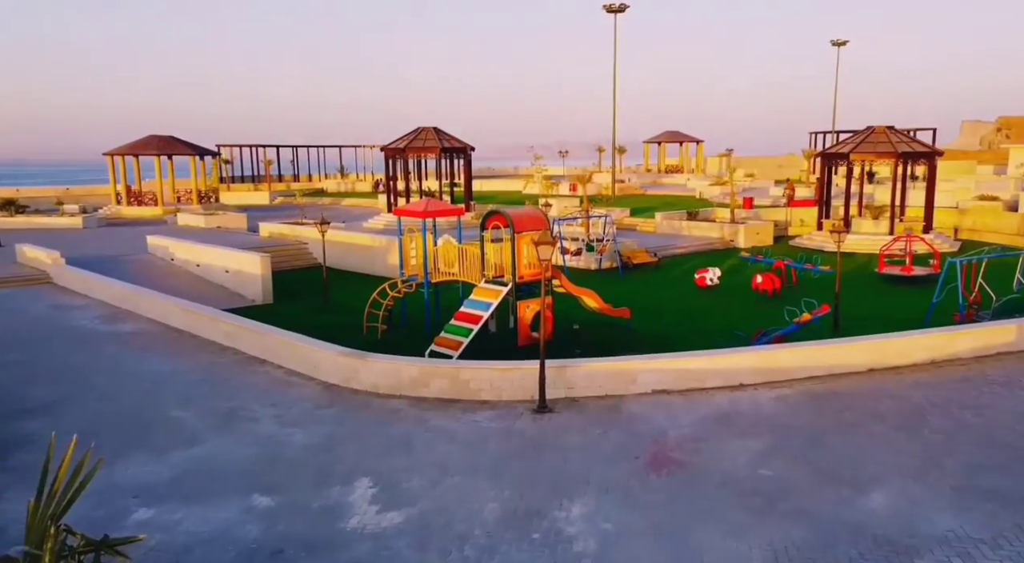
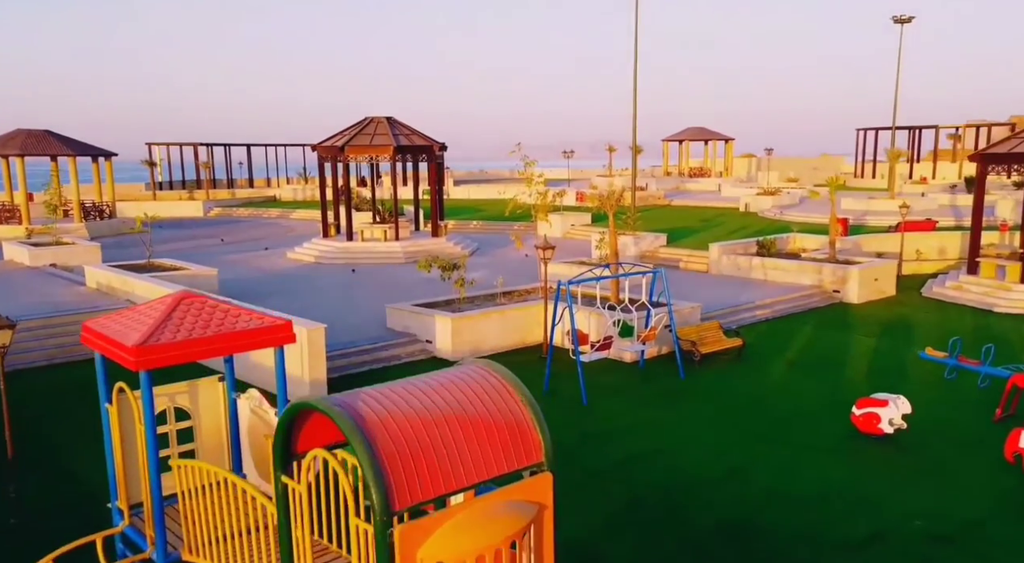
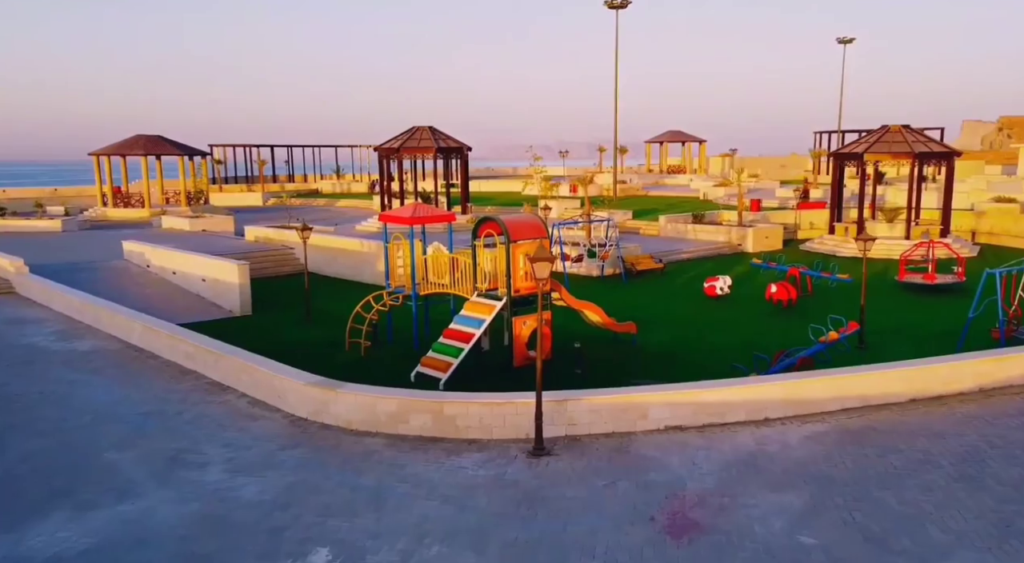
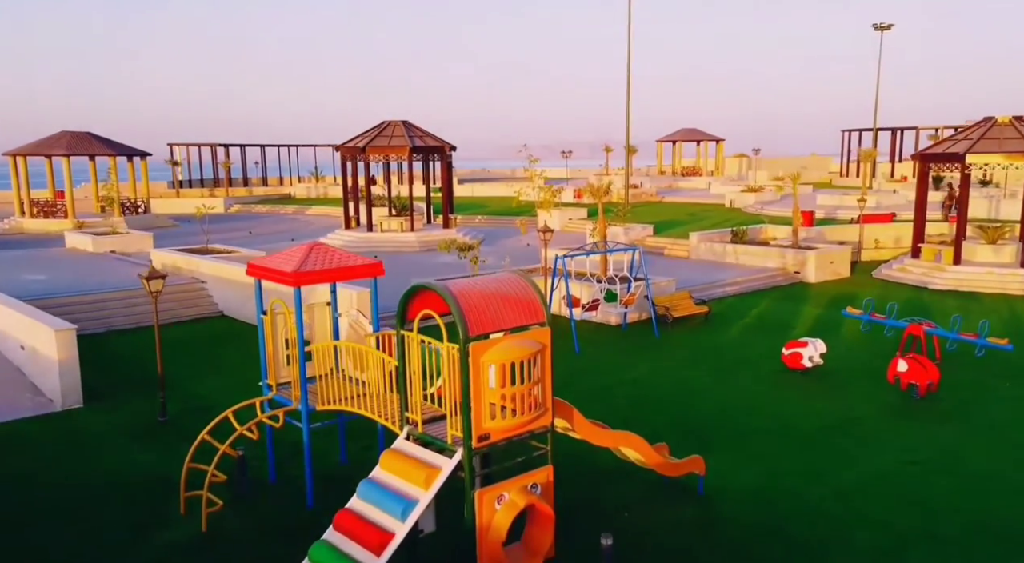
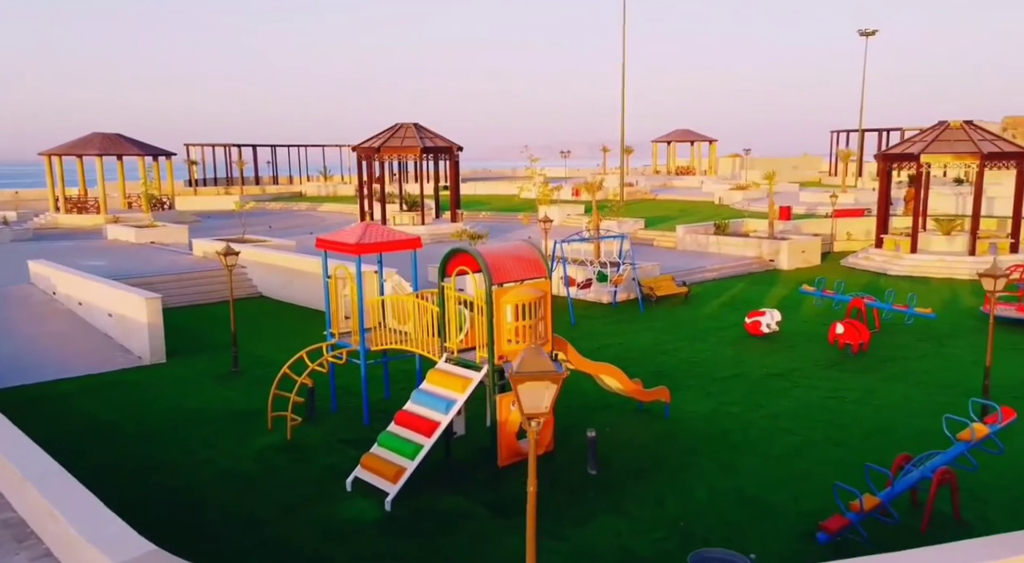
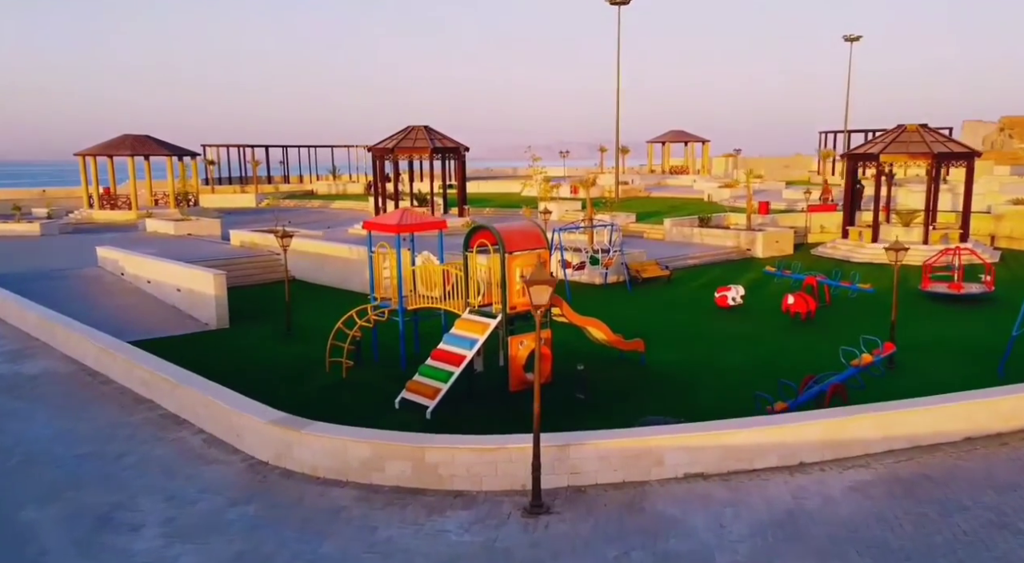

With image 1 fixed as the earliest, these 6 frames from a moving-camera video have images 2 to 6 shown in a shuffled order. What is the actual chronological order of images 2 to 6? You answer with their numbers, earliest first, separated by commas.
3, 6, 5, 4, 2
